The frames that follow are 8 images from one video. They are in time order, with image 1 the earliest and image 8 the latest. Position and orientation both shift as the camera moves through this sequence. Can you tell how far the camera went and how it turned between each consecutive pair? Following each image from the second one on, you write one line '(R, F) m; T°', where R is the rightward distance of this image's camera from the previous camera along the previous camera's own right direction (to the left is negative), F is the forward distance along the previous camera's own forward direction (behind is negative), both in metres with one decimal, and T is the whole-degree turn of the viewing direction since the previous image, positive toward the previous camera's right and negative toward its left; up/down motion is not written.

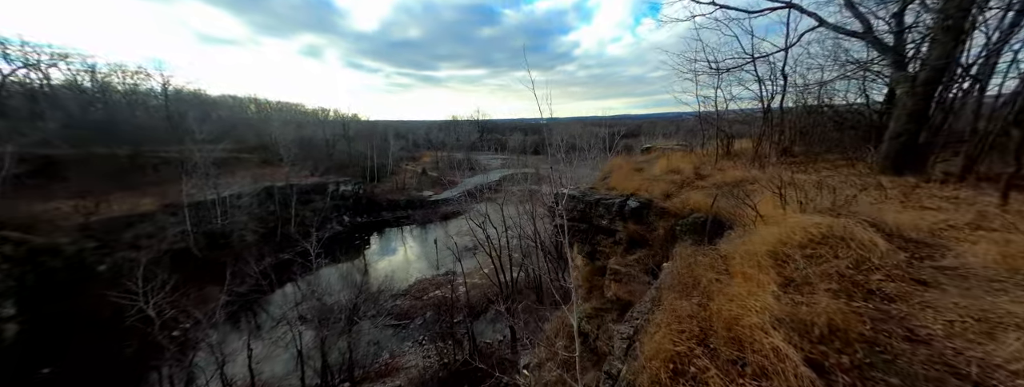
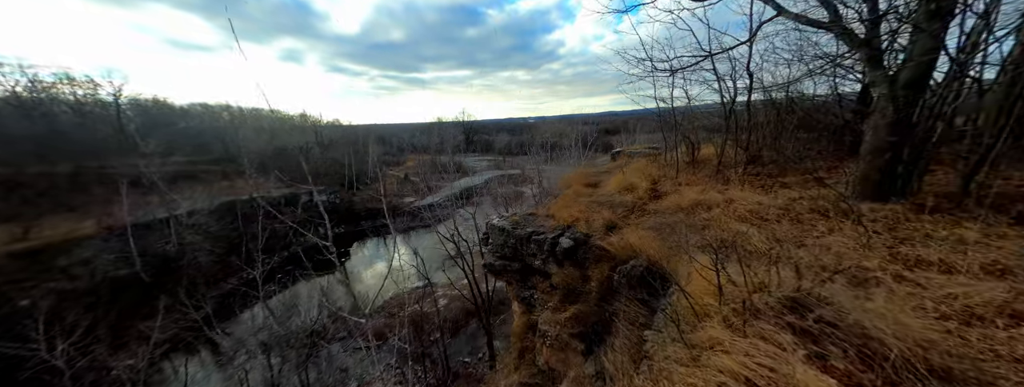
(+0.8, +0.8) m; +2°
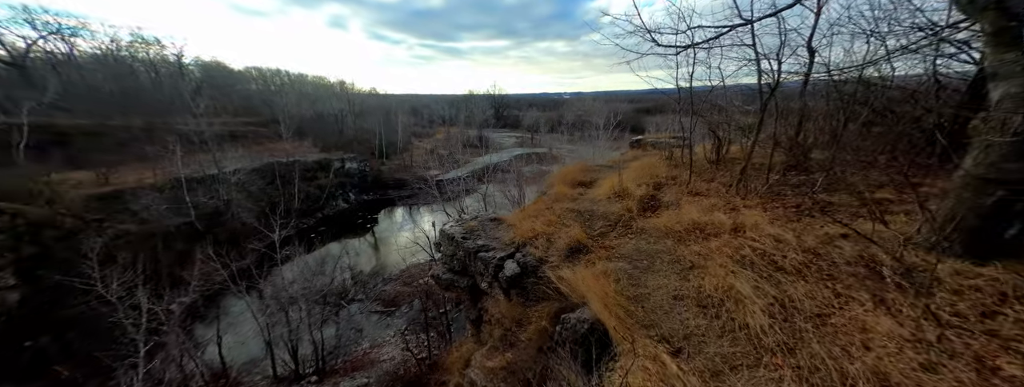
(+0.7, +0.7) m; -6°
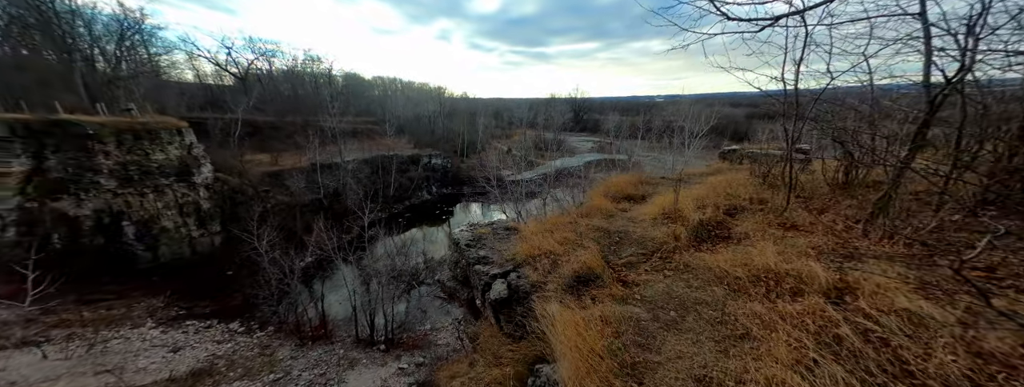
(+0.5, +0.5) m; -14°
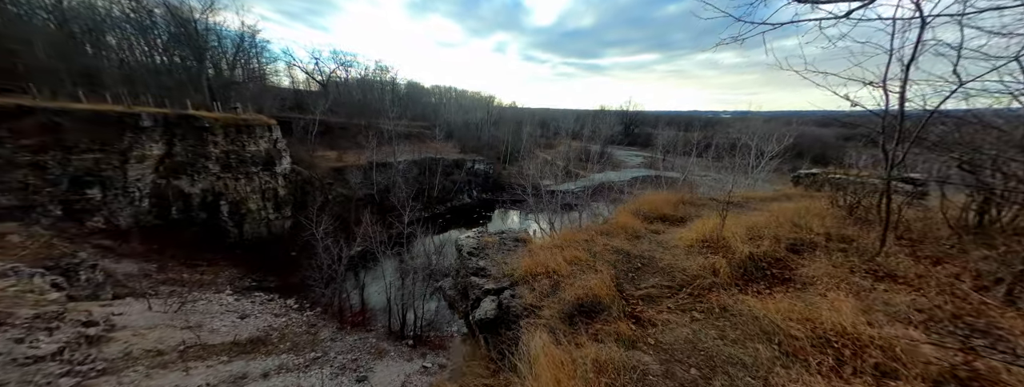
(+0.2, +0.3) m; -8°
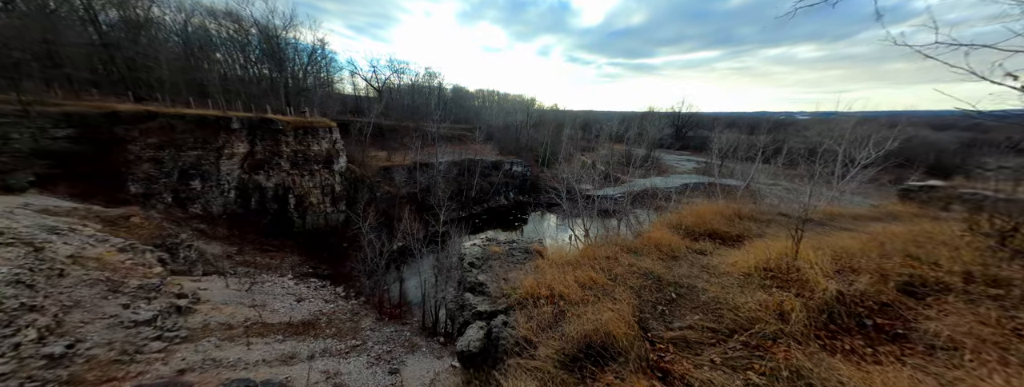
(+0.2, +0.4) m; -7°
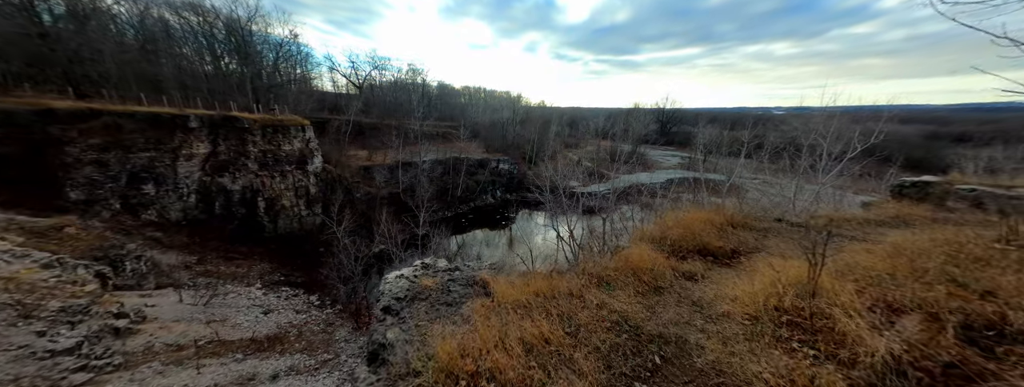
(+0.3, +0.5) m; +2°
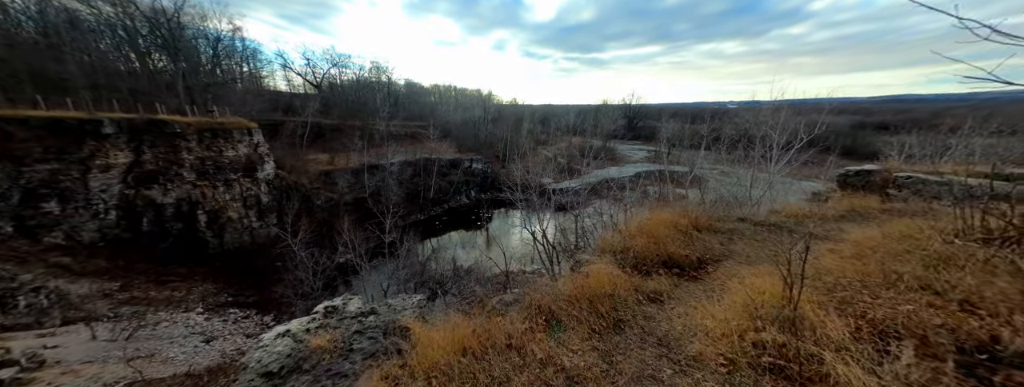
(+0.2, +0.3) m; +5°
